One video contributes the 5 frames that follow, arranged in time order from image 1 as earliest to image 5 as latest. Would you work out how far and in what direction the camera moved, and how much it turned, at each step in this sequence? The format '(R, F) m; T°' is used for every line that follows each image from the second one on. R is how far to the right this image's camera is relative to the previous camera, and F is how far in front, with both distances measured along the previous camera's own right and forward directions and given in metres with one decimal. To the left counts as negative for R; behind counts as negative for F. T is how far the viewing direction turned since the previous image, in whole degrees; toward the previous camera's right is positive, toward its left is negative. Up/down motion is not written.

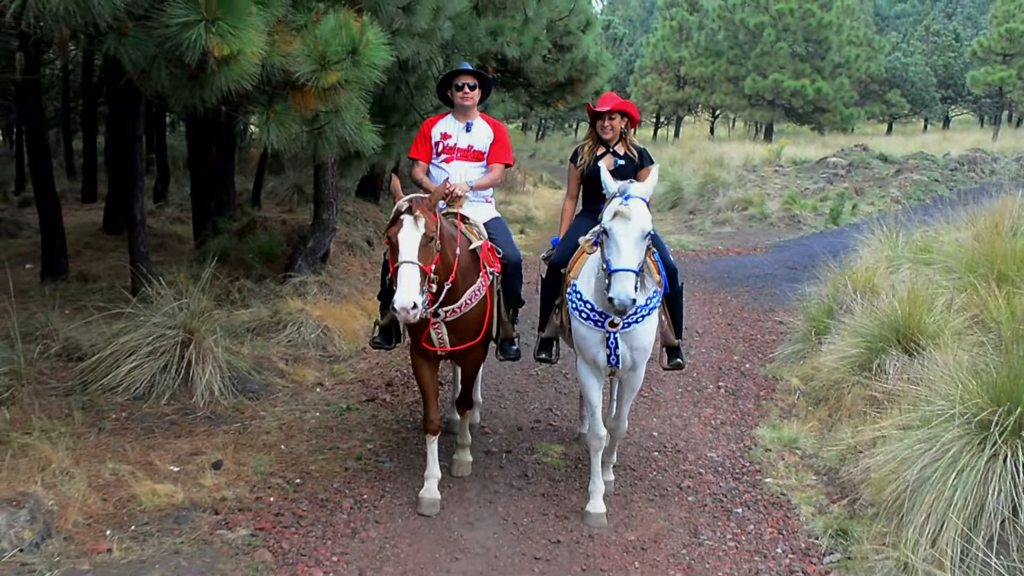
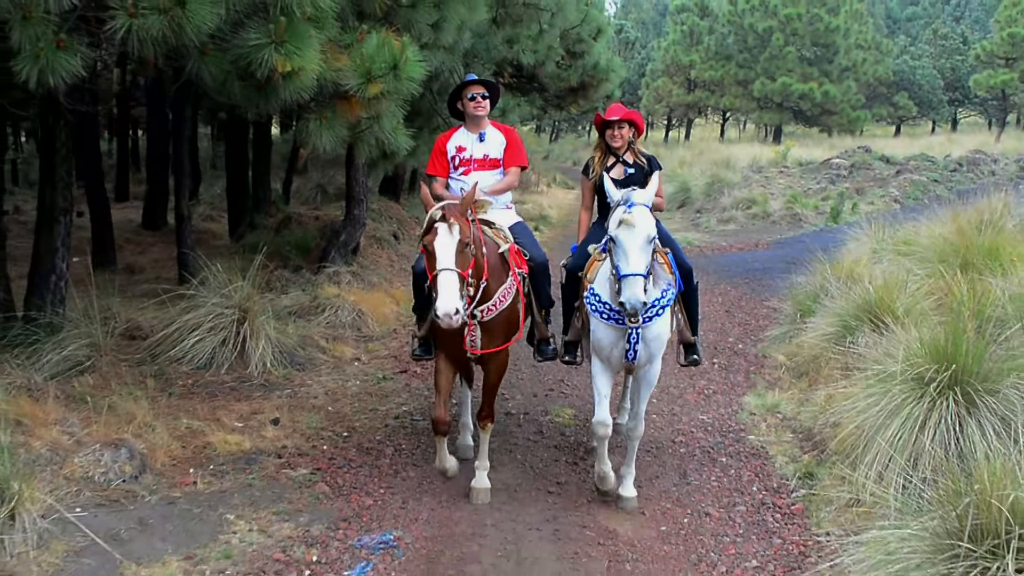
(0.0, -0.8) m; -1°
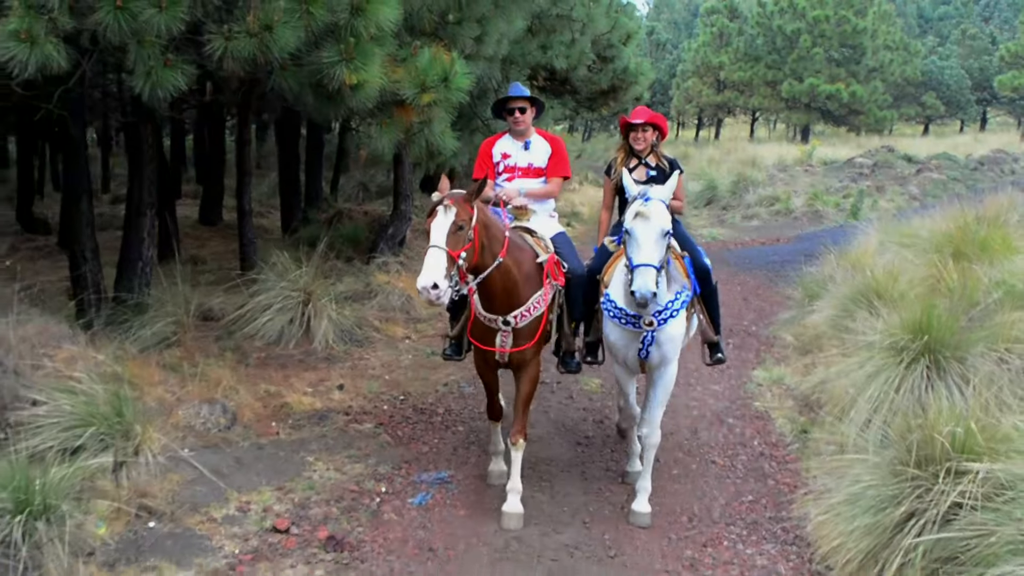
(0.0, -0.9) m; -2°
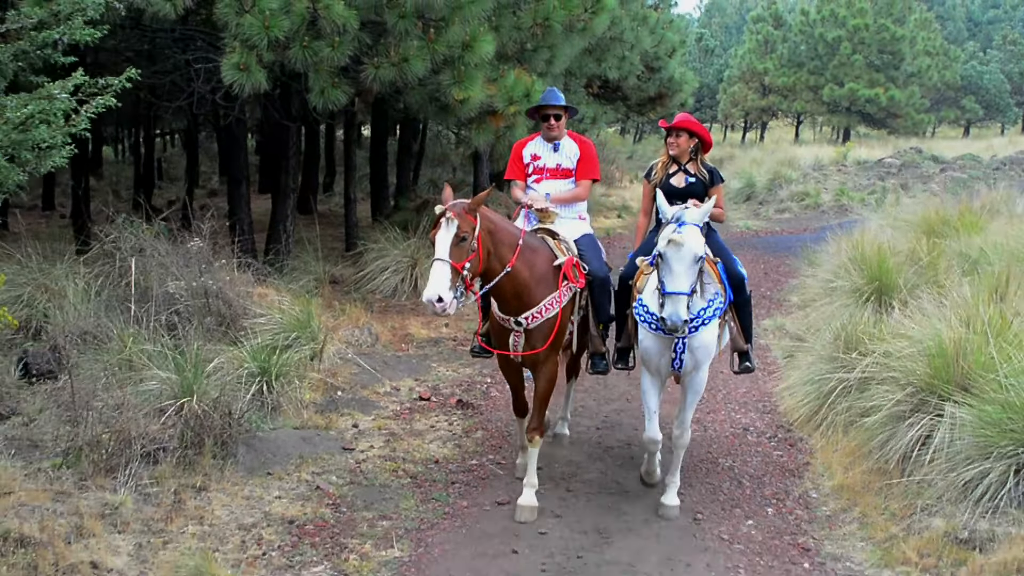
(-0.1, -2.3) m; -2°
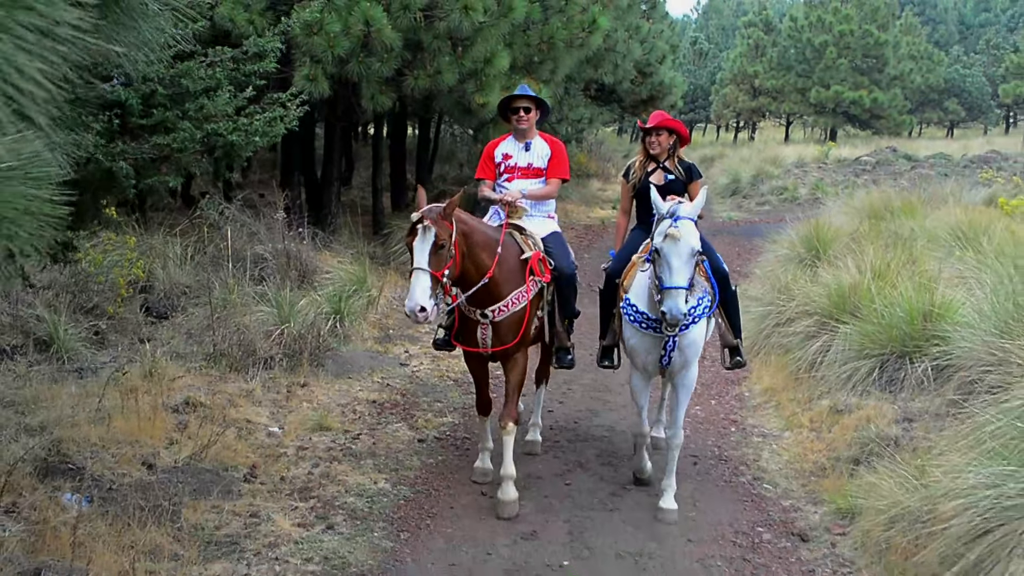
(-0.1, -2.0) m; 0°
